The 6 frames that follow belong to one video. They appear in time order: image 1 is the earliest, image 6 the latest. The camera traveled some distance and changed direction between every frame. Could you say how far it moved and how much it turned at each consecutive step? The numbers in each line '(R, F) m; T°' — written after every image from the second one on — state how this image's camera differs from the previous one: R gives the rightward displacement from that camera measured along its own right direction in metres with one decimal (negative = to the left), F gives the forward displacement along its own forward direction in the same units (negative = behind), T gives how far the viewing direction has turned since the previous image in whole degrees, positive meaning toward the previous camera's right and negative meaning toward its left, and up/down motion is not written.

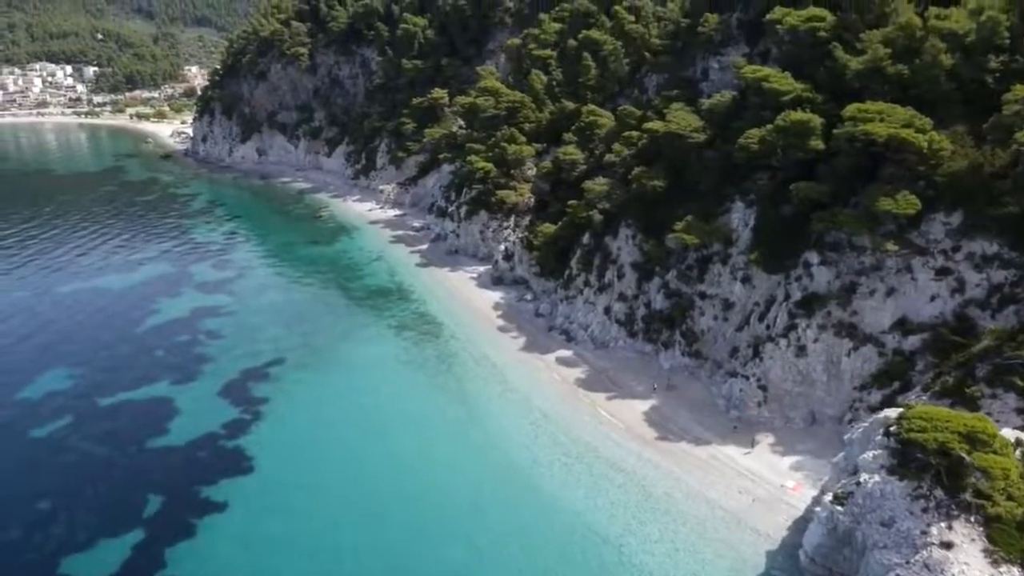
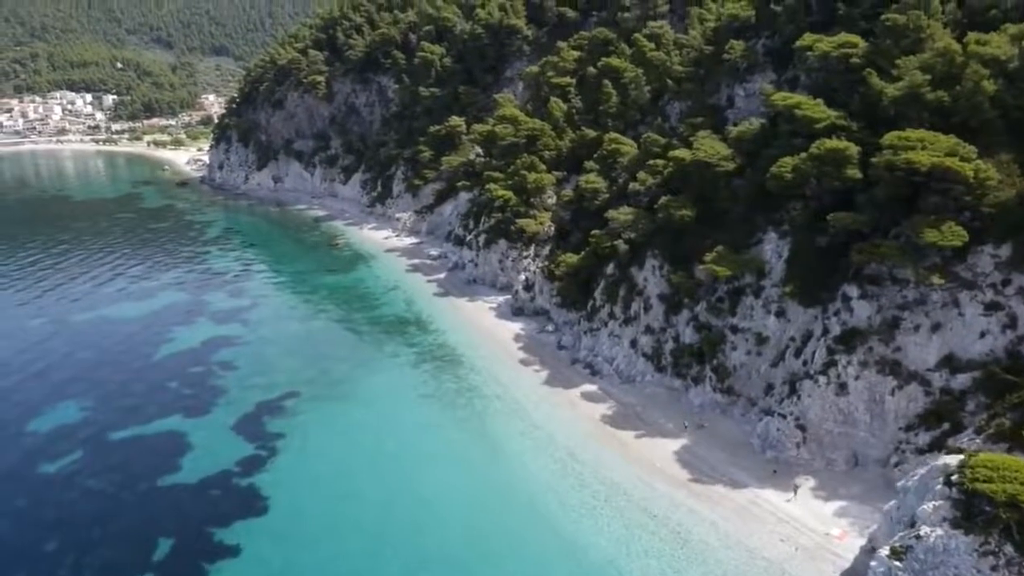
(-0.7, +1.5) m; -1°
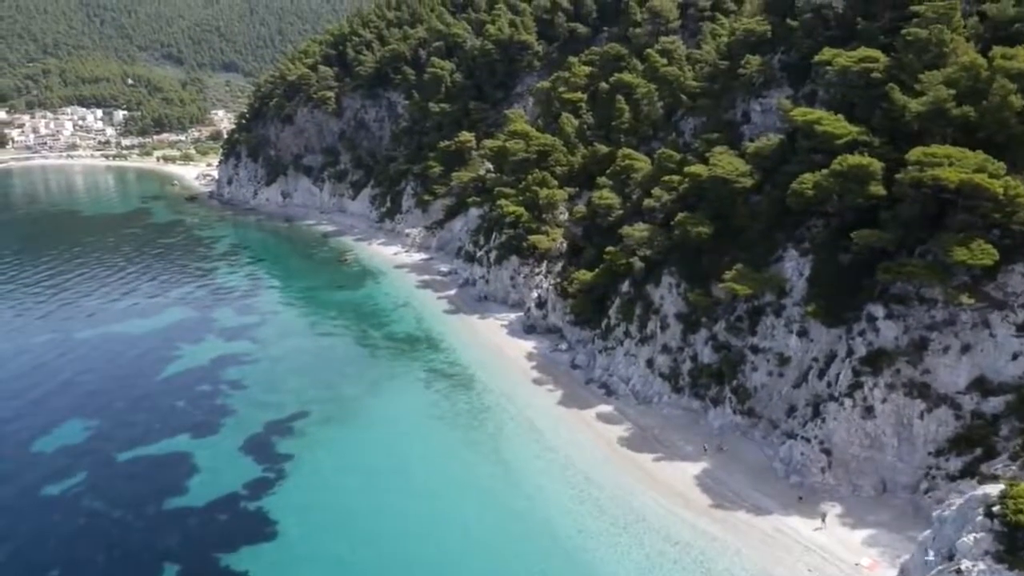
(-0.4, +0.9) m; 0°
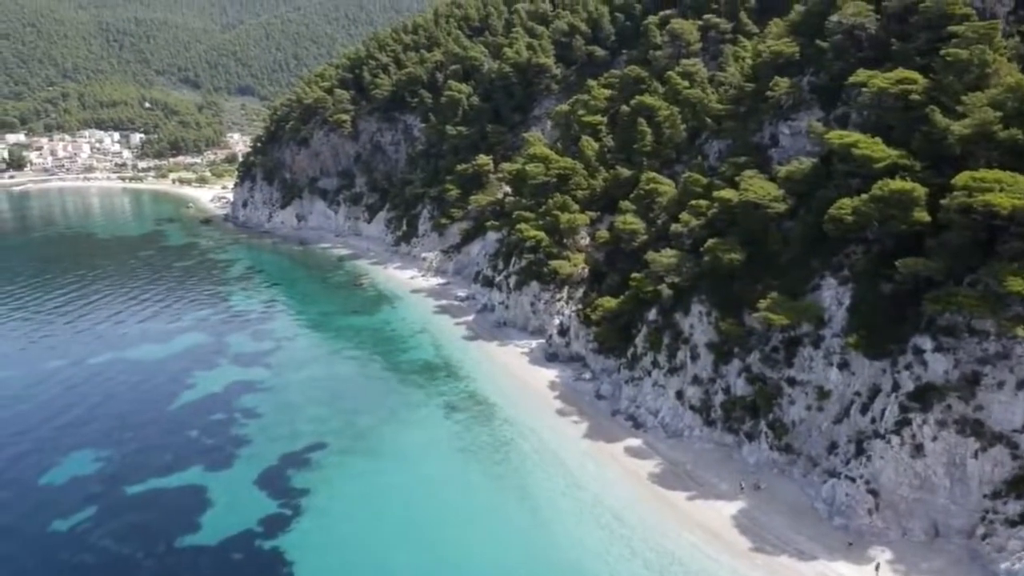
(-0.7, +1.6) m; -1°
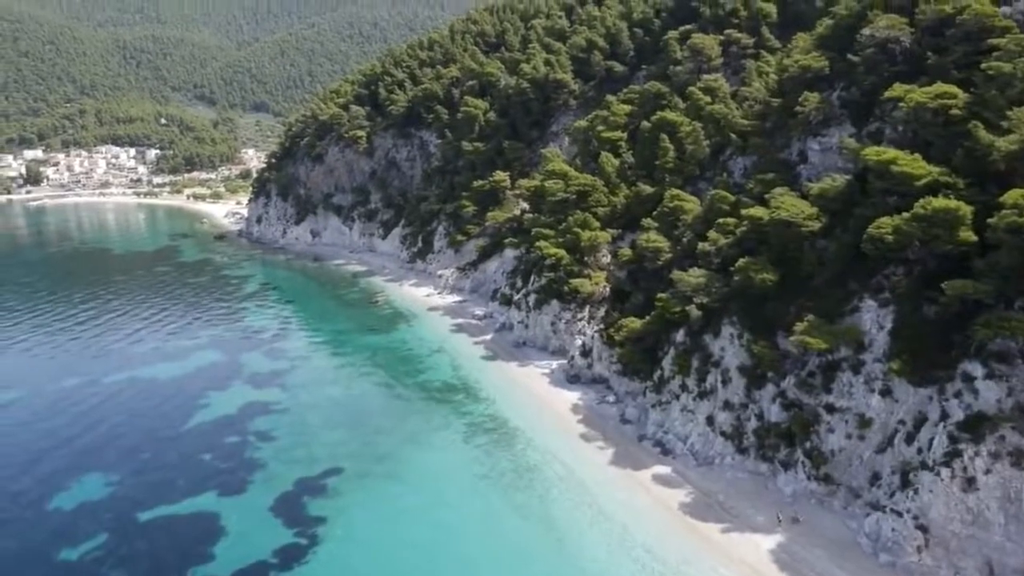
(-0.7, +1.5) m; -1°
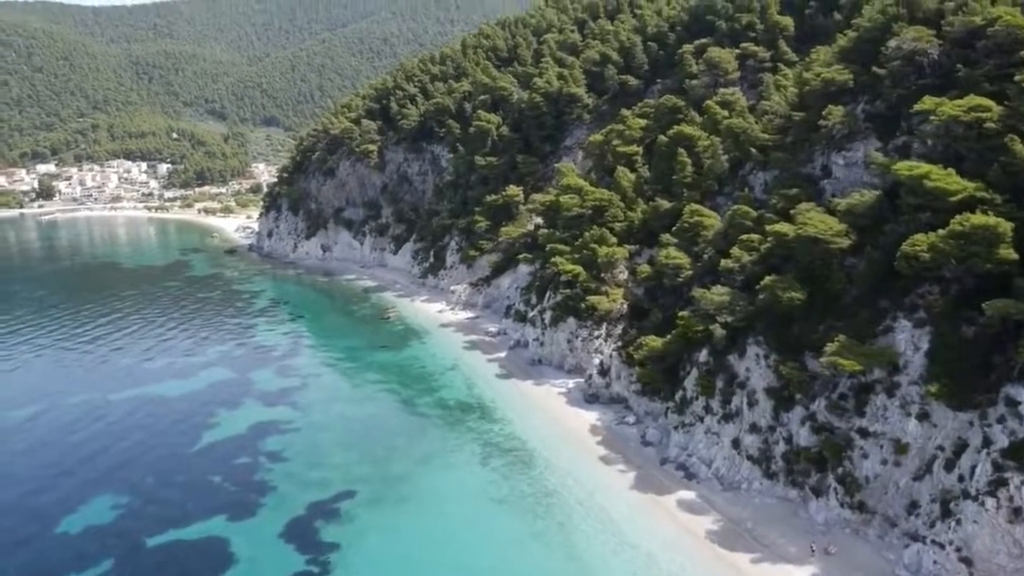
(-0.6, +1.2) m; -1°
